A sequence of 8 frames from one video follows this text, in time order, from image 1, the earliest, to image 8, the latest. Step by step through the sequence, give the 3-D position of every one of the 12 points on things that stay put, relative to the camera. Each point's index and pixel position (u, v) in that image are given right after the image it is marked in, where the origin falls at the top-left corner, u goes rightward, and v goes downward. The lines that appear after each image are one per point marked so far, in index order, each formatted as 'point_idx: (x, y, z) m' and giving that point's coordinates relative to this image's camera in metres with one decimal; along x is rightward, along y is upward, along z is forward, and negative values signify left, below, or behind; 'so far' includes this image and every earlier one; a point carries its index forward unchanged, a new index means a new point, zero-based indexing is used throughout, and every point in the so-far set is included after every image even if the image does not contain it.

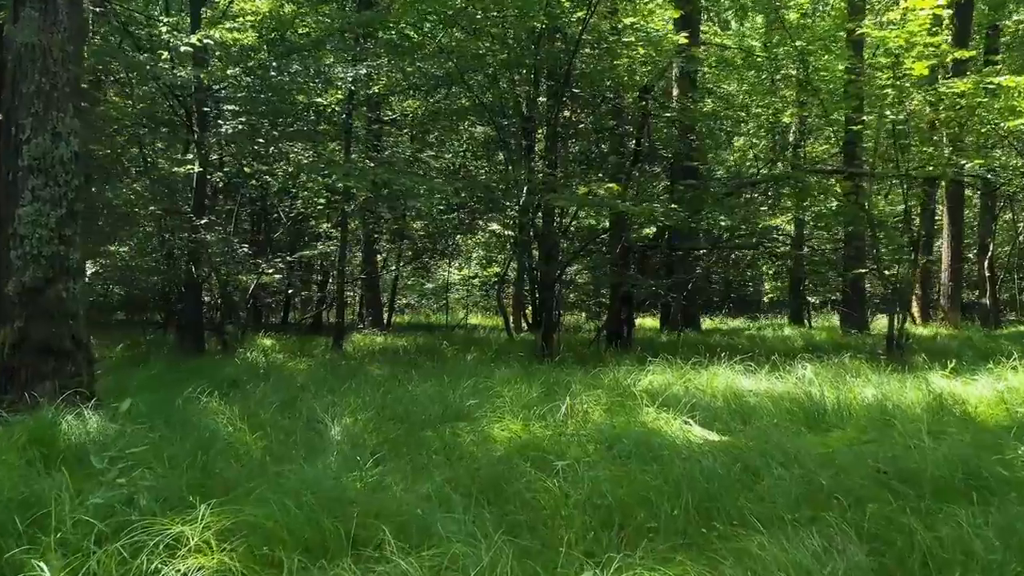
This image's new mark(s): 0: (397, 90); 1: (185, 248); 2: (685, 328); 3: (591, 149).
0: (-1.5, +2.6, +9.3) m
1: (-4.0, +0.5, +8.7) m
2: (+2.9, -0.7, +11.7) m
3: (+1.0, +1.7, +8.7) m
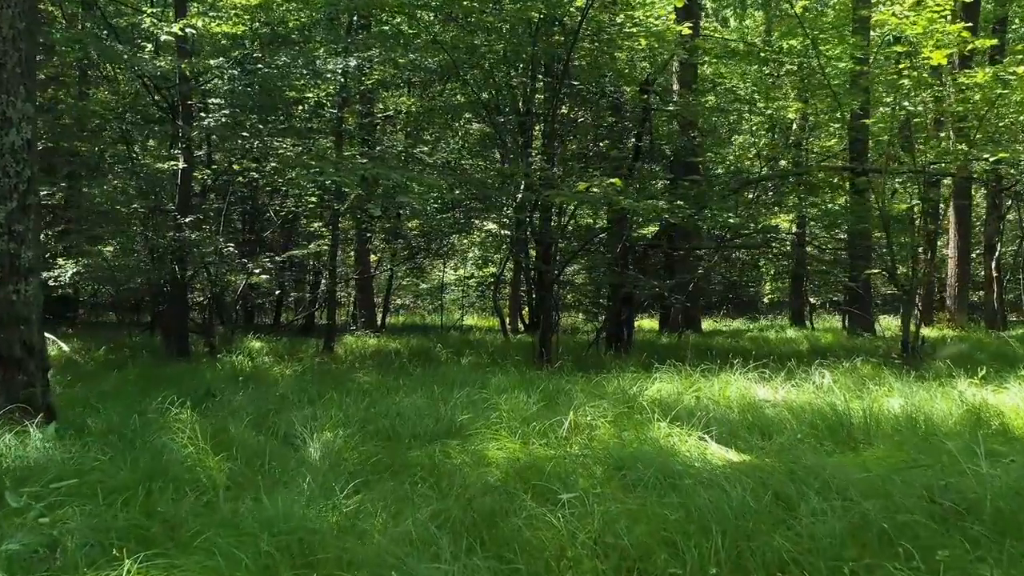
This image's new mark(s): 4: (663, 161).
0: (-1.5, +2.6, +9.0) m
1: (-4.1, +0.5, +8.4) m
2: (+2.8, -0.7, +11.4) m
3: (+0.9, +1.7, +8.4) m
4: (+1.9, +1.6, +9.1) m
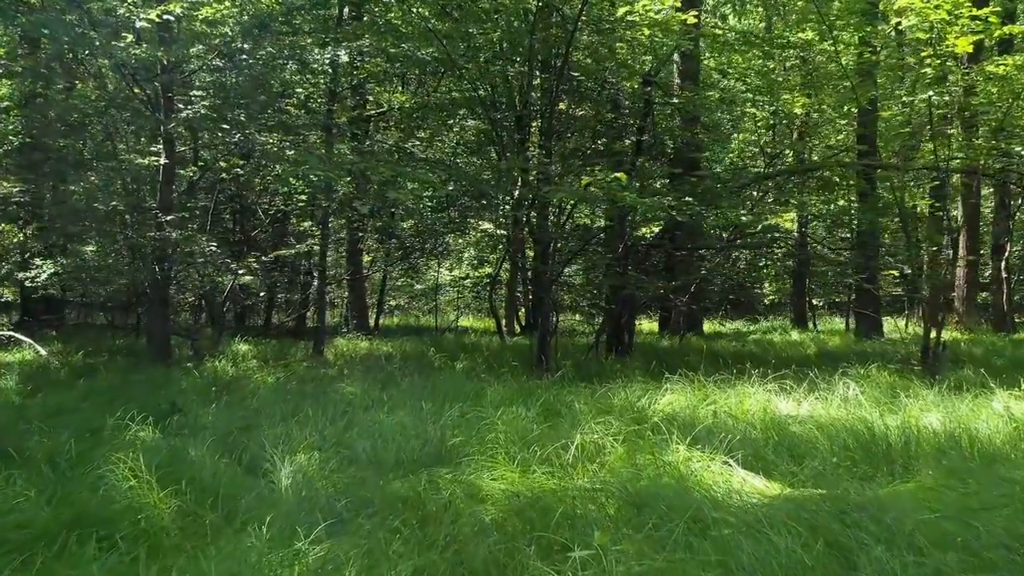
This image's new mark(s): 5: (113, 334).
0: (-1.5, +2.6, +8.7) m
1: (-4.1, +0.4, +8.1) m
2: (+2.7, -0.7, +11.1) m
3: (+0.9, +1.7, +8.1) m
4: (+1.9, +1.6, +8.7) m
5: (-6.2, -0.7, +11.0) m
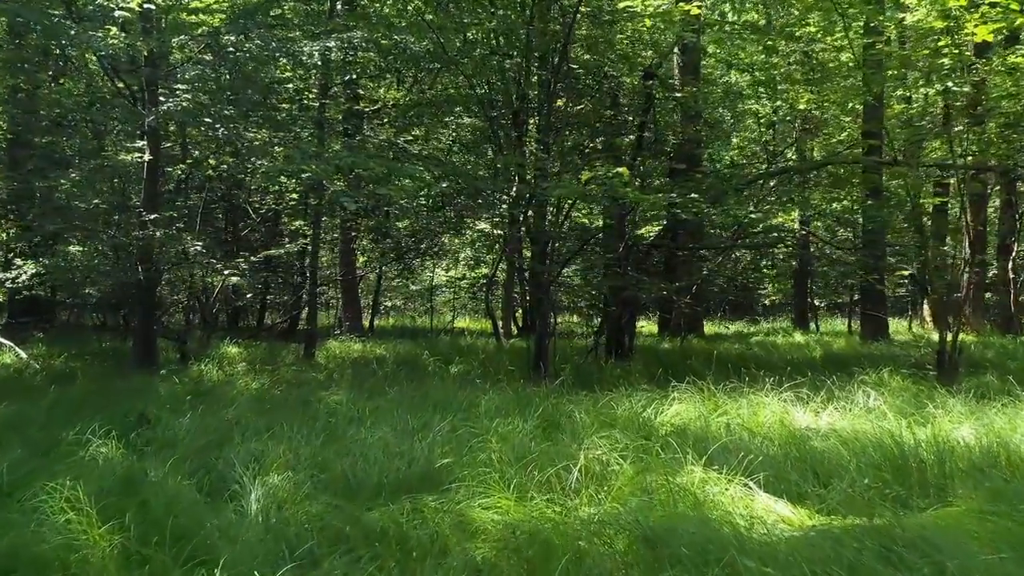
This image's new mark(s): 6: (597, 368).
0: (-1.6, +2.6, +8.4) m
1: (-4.2, +0.4, +7.8) m
2: (+2.7, -0.7, +10.8) m
3: (+0.9, +1.7, +7.9) m
4: (+1.8, +1.6, +8.5) m
5: (-6.2, -0.7, +10.7) m
6: (+0.8, -0.8, +6.8) m
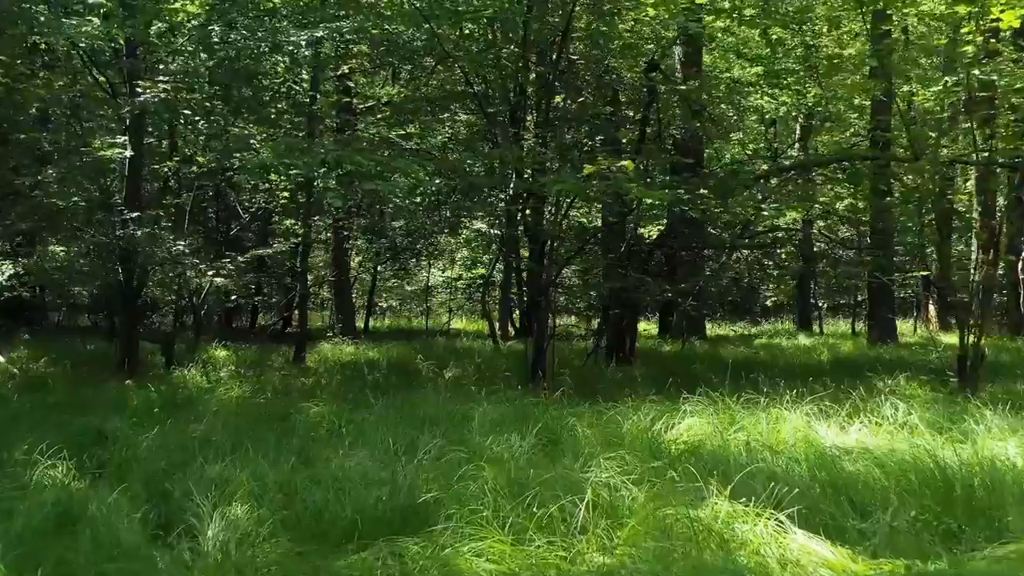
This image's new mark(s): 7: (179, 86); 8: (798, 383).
0: (-1.6, +2.6, +8.1) m
1: (-4.2, +0.4, +7.5) m
2: (+2.6, -0.7, +10.5) m
3: (+0.8, +1.7, +7.6) m
4: (+1.8, +1.6, +8.2) m
5: (-6.2, -0.7, +10.4) m
6: (+0.8, -0.8, +6.6) m
7: (-3.4, +2.1, +7.2) m
8: (+2.2, -0.7, +5.4) m
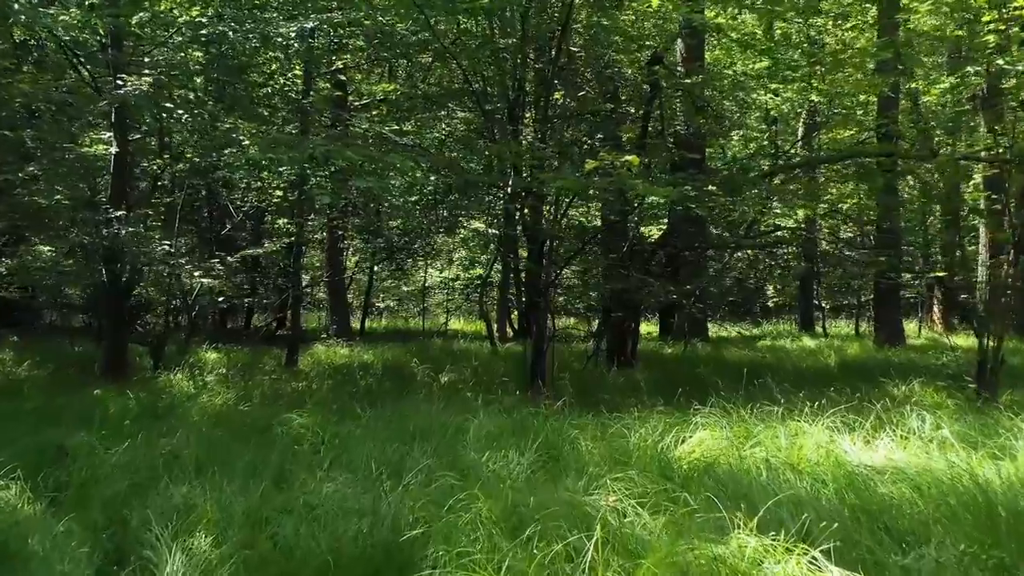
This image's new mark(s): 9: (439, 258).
0: (-1.6, +2.5, +7.9) m
1: (-4.2, +0.4, +7.2) m
2: (+2.6, -0.7, +10.3) m
3: (+0.8, +1.7, +7.3) m
4: (+1.8, +1.6, +8.0) m
5: (-6.3, -0.7, +10.1) m
6: (+0.8, -0.8, +6.3) m
7: (-3.4, +2.0, +7.0) m
8: (+2.2, -0.7, +5.2) m
9: (-1.0, +0.4, +9.3) m
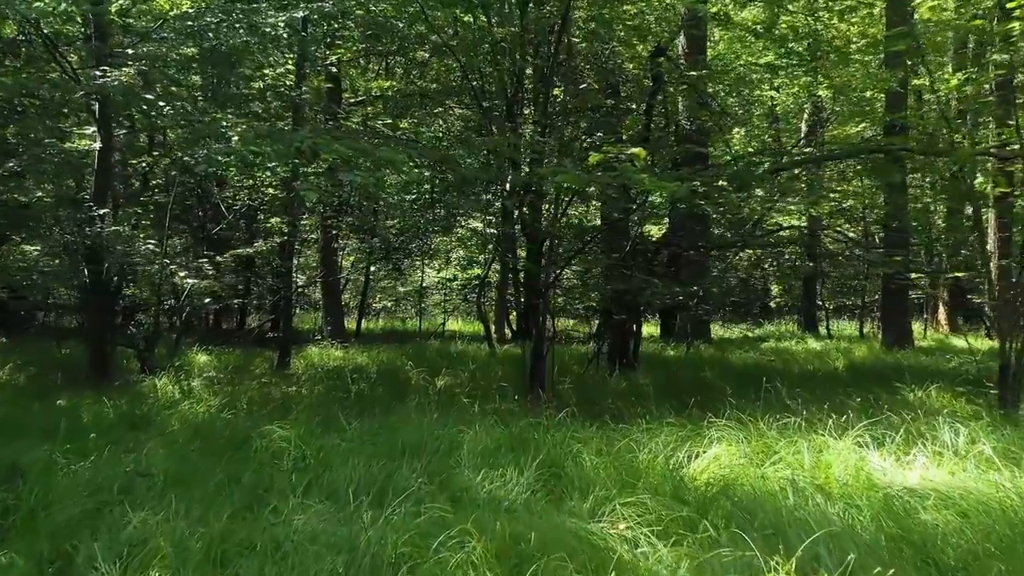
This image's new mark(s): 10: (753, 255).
0: (-1.7, +2.5, +7.7) m
1: (-4.2, +0.4, +7.0) m
2: (+2.6, -0.7, +10.1) m
3: (+0.8, +1.6, +7.1) m
4: (+1.8, +1.6, +7.8) m
5: (-6.3, -0.7, +9.9) m
6: (+0.8, -0.8, +6.1) m
7: (-3.4, +2.0, +6.7) m
8: (+2.2, -0.7, +5.0) m
9: (-1.0, +0.4, +9.1) m
10: (+2.8, +0.4, +8.1) m
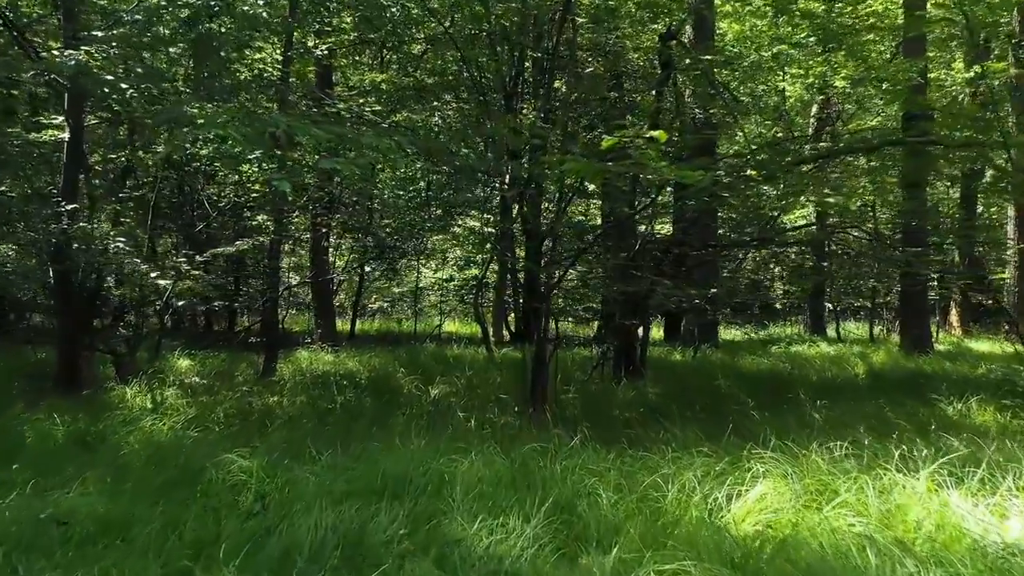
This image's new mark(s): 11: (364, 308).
0: (-1.7, +2.5, +7.2) m
1: (-4.2, +0.4, +6.5) m
2: (+2.6, -0.8, +9.6) m
3: (+0.8, +1.6, +6.6) m
4: (+1.7, +1.5, +7.3) m
5: (-6.3, -0.8, +9.4) m
6: (+0.8, -0.8, +5.6) m
7: (-3.4, +2.0, +6.3) m
8: (+2.2, -0.8, +4.5) m
9: (-1.0, +0.4, +8.6) m
10: (+2.7, +0.4, +7.7) m
11: (-3.0, -0.5, +14.3) m
